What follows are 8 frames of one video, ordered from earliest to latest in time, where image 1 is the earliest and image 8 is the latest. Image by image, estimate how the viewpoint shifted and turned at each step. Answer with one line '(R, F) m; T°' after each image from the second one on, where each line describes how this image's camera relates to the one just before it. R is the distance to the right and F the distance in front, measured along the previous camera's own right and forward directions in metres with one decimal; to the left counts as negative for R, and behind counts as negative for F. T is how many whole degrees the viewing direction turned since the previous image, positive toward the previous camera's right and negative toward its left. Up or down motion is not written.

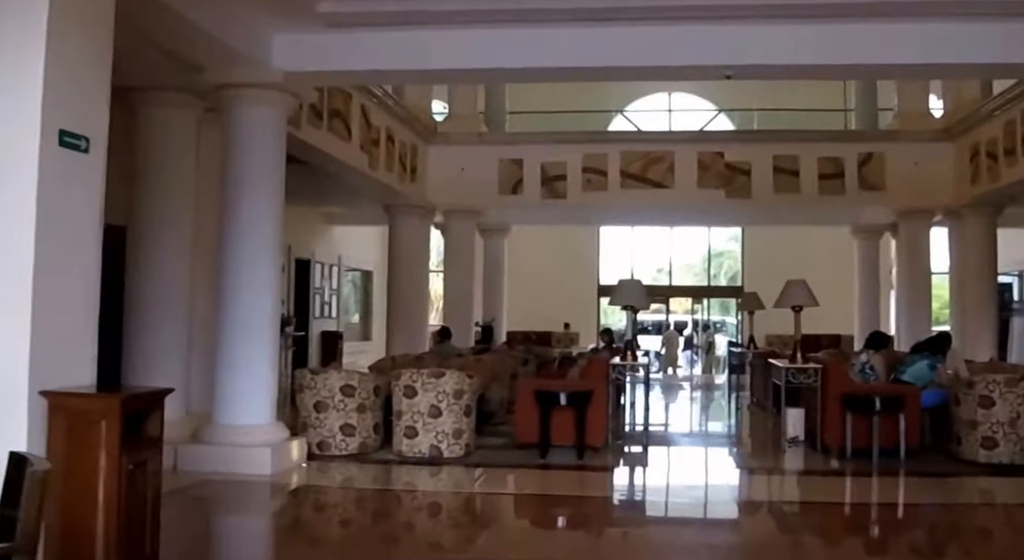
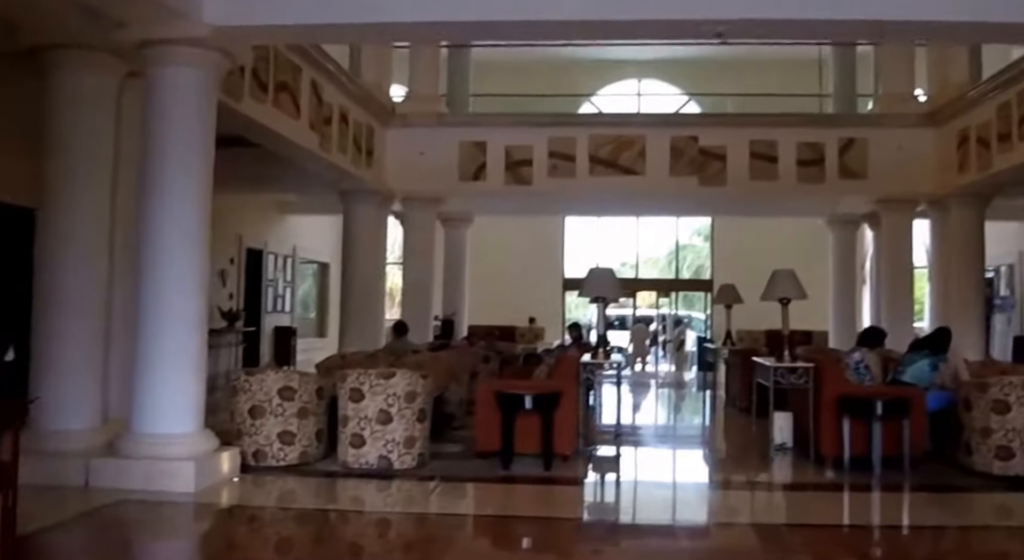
(0.0, +0.7) m; +2°
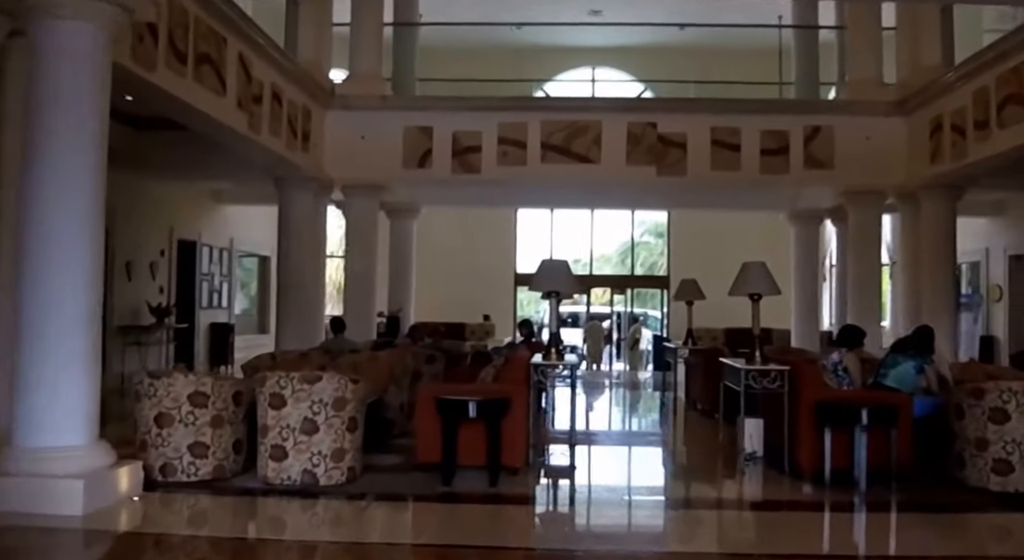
(+0.1, +0.6) m; +3°
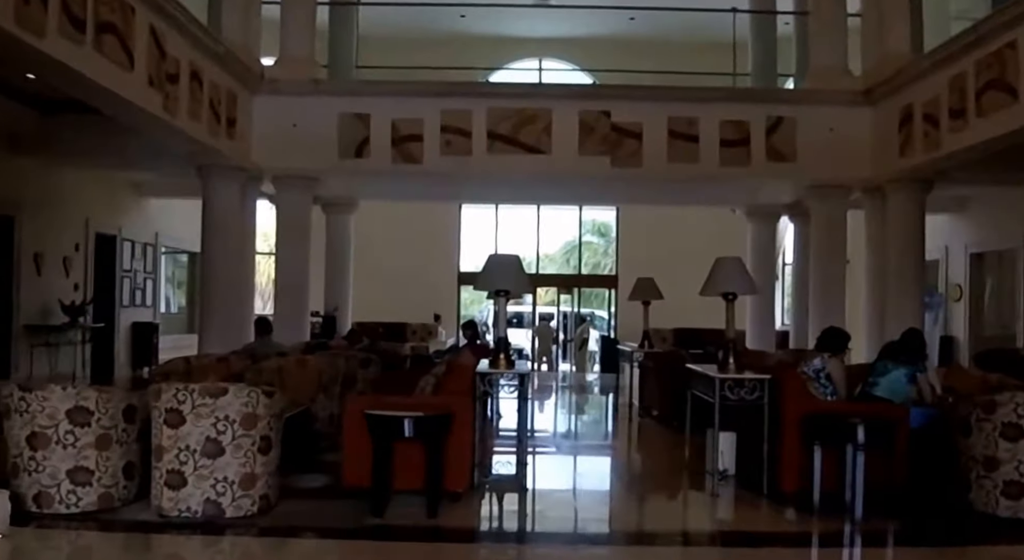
(0.0, +0.7) m; +4°
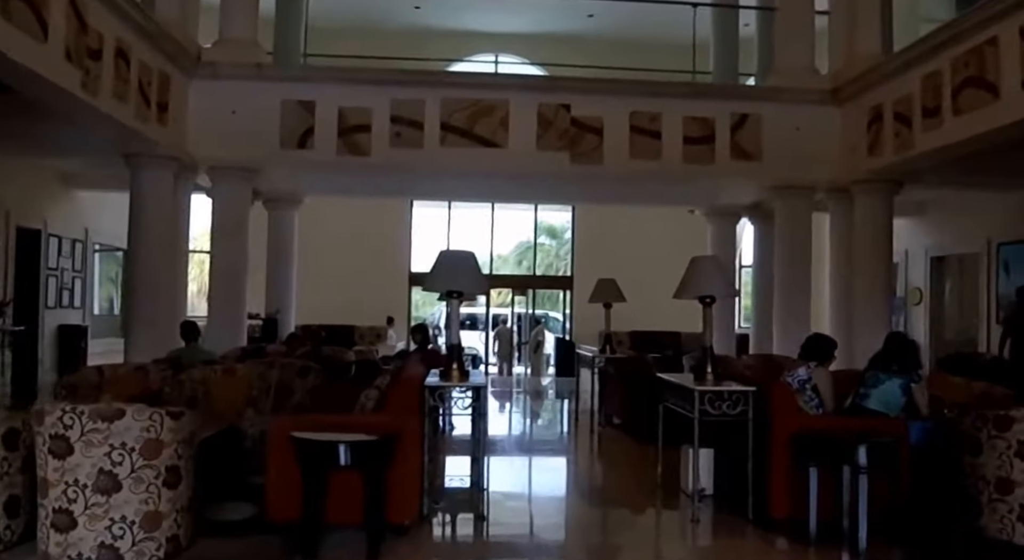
(0.0, +0.5) m; +3°
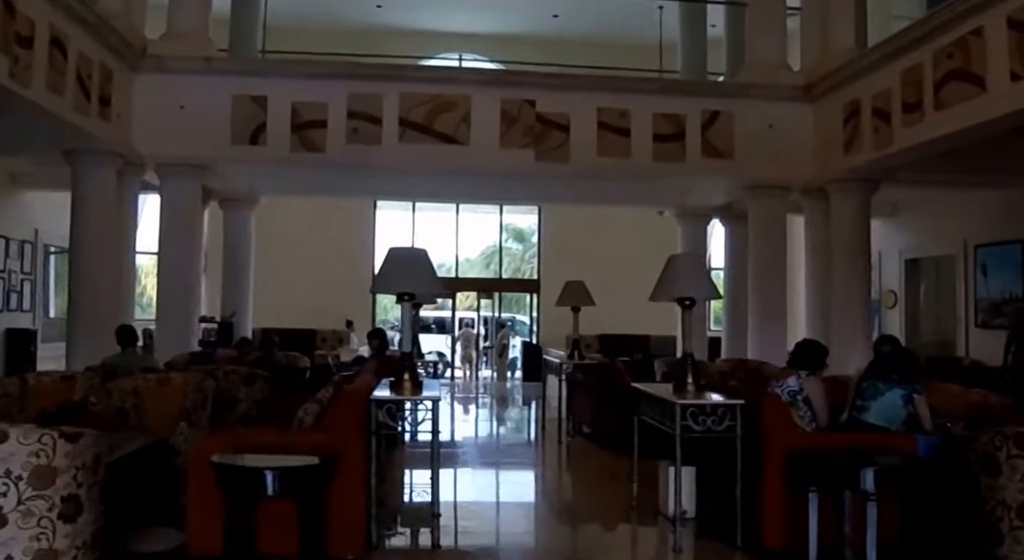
(0.0, +0.4) m; +2°
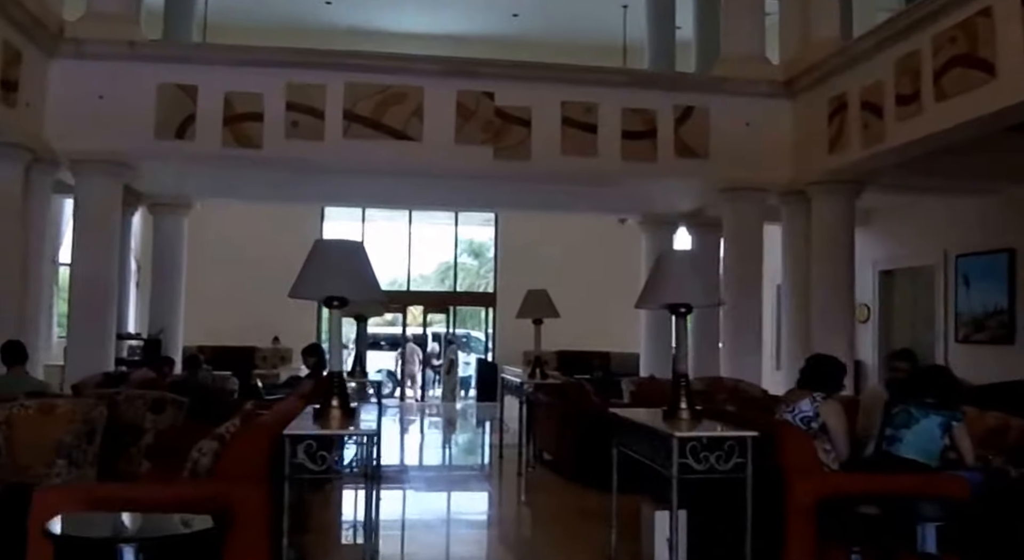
(0.0, +0.8) m; +3°
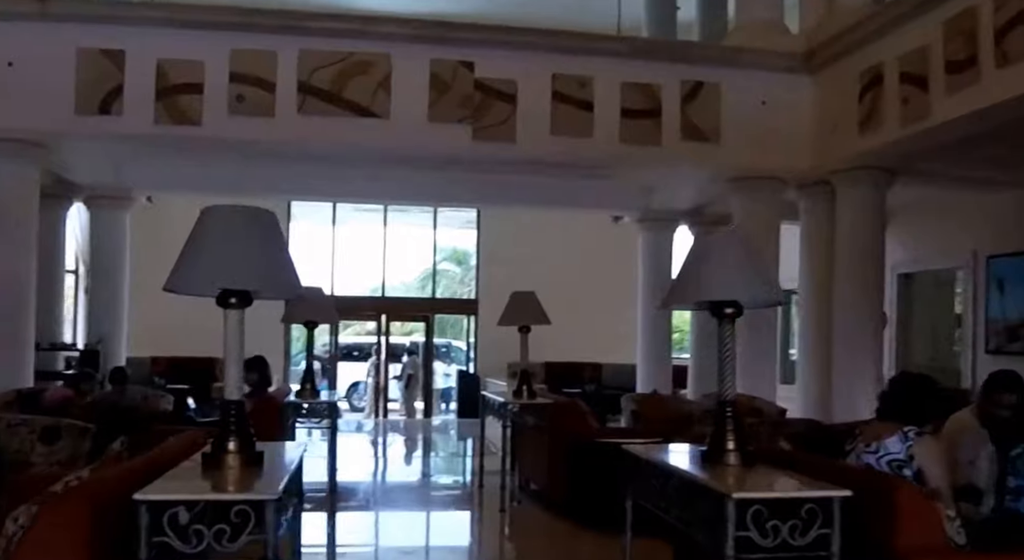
(0.0, +1.1) m; +1°
